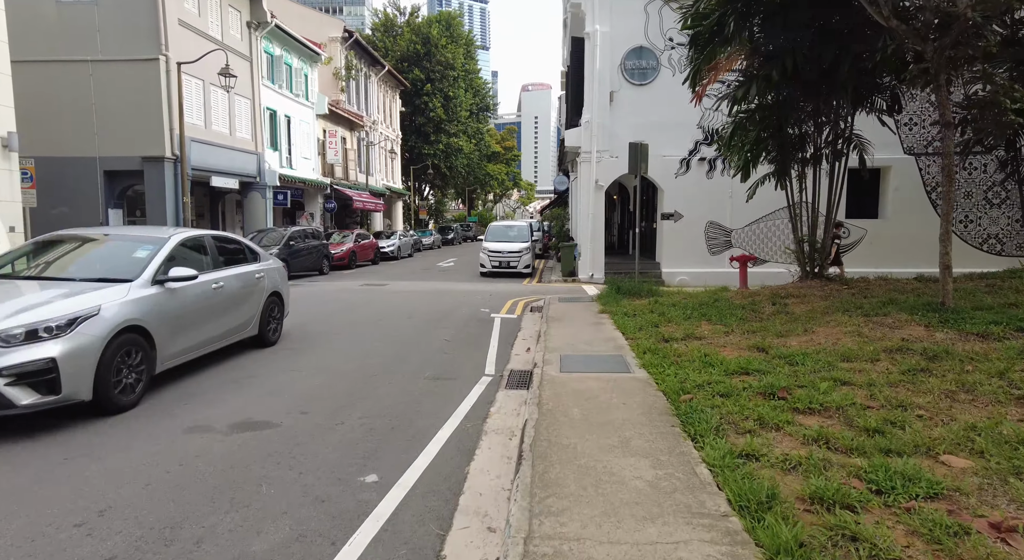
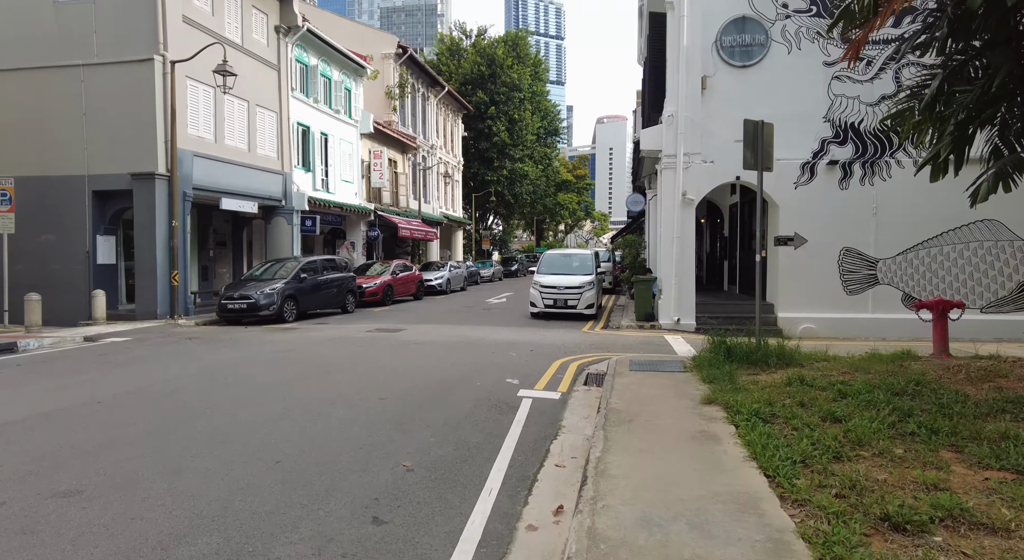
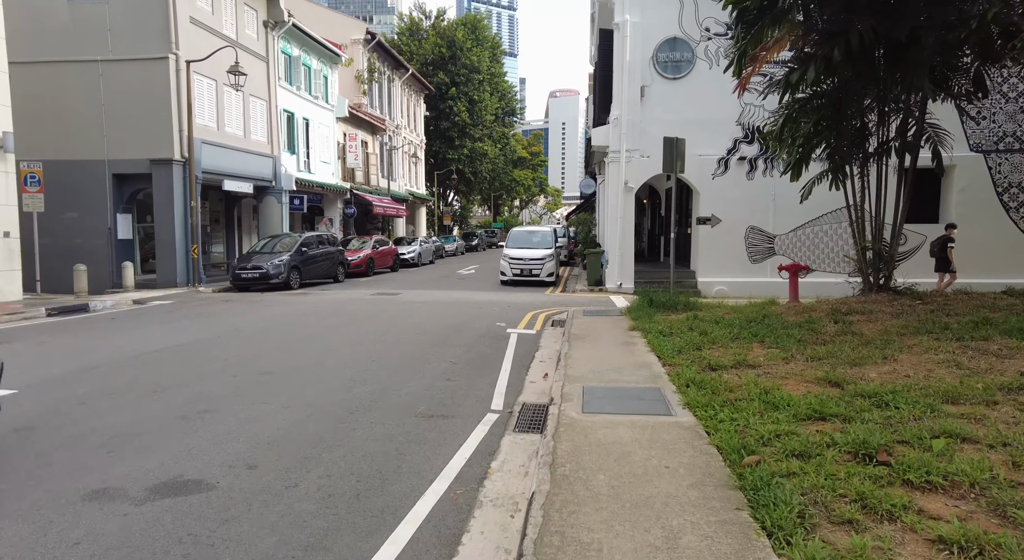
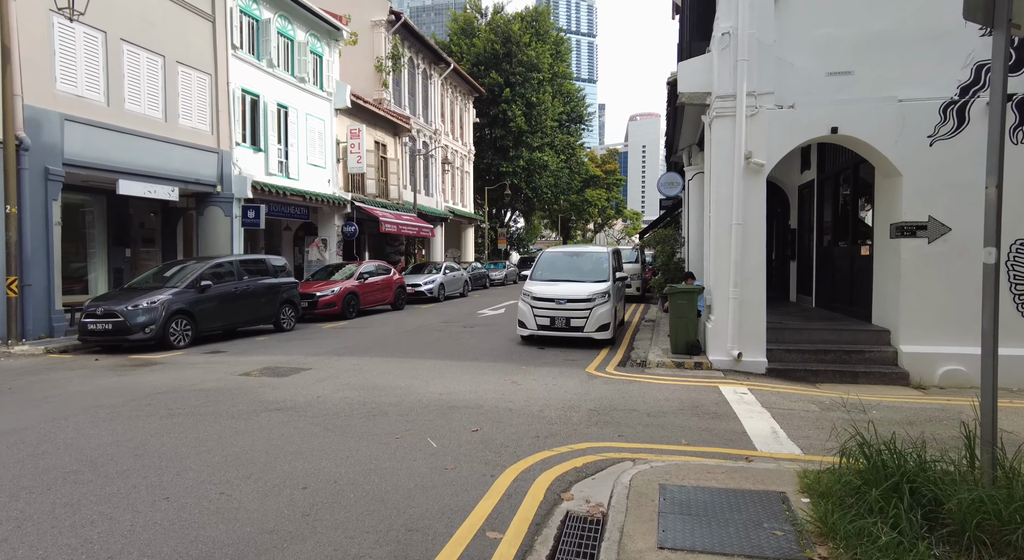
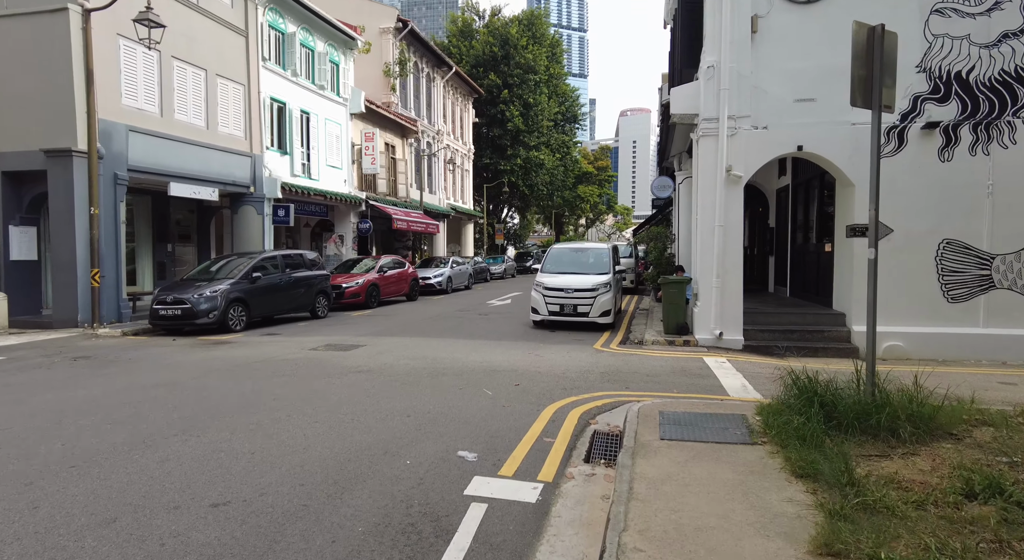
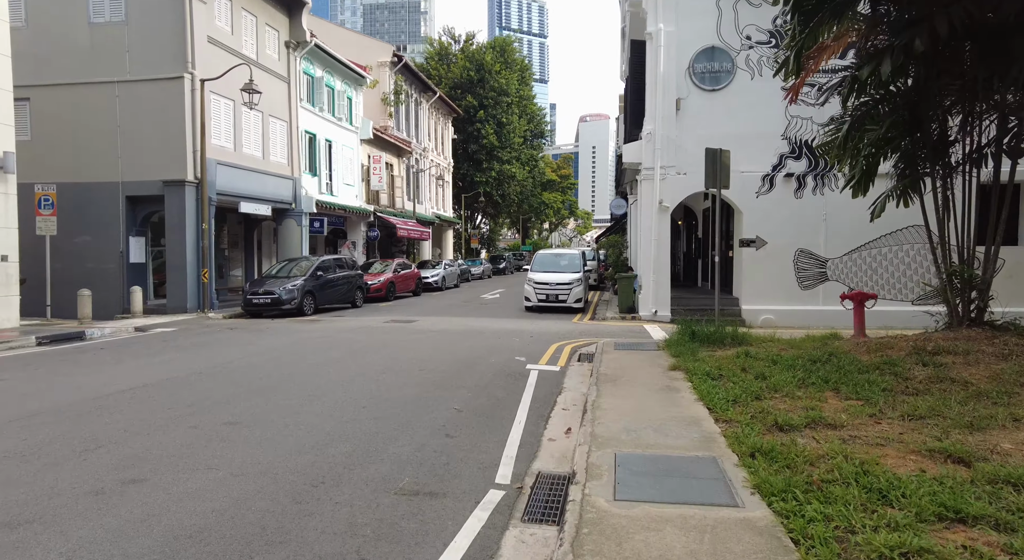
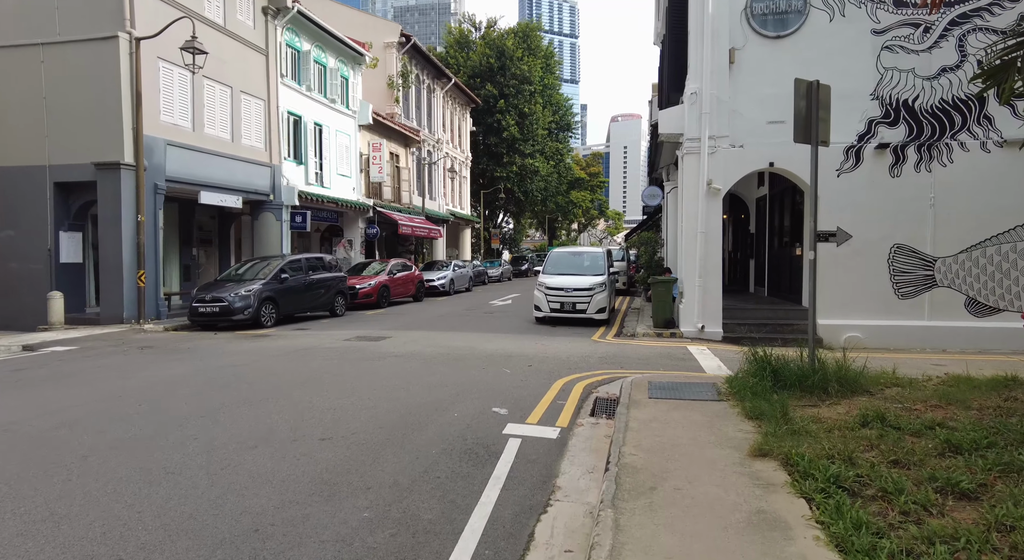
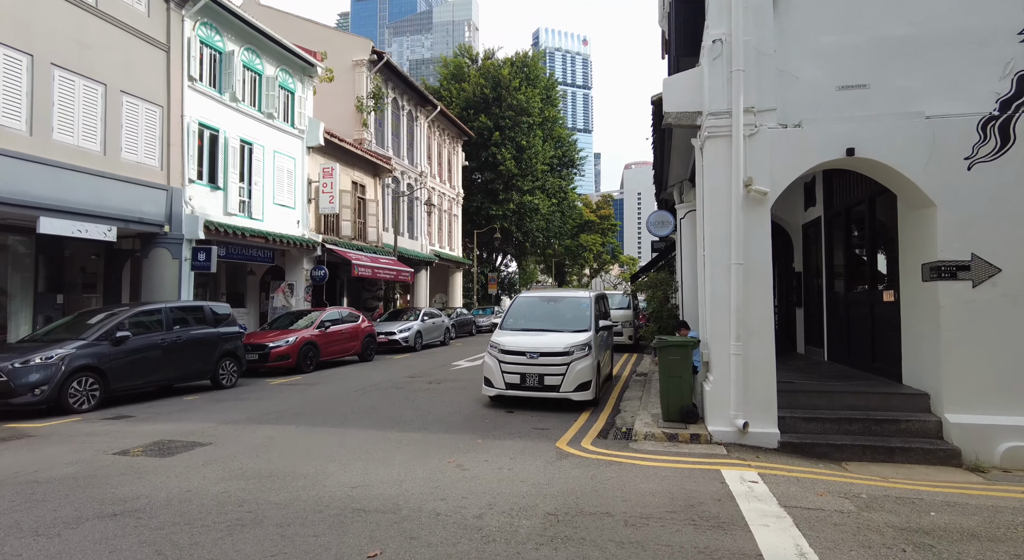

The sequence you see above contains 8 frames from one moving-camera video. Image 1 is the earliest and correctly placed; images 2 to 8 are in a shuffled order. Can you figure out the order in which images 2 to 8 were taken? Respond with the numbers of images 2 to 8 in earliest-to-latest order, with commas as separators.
3, 6, 2, 7, 5, 4, 8
